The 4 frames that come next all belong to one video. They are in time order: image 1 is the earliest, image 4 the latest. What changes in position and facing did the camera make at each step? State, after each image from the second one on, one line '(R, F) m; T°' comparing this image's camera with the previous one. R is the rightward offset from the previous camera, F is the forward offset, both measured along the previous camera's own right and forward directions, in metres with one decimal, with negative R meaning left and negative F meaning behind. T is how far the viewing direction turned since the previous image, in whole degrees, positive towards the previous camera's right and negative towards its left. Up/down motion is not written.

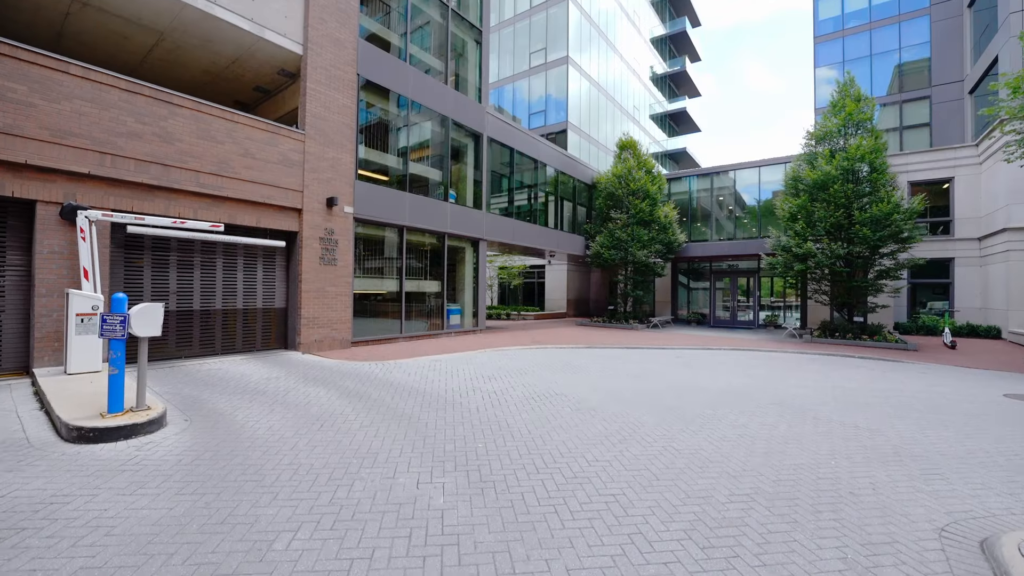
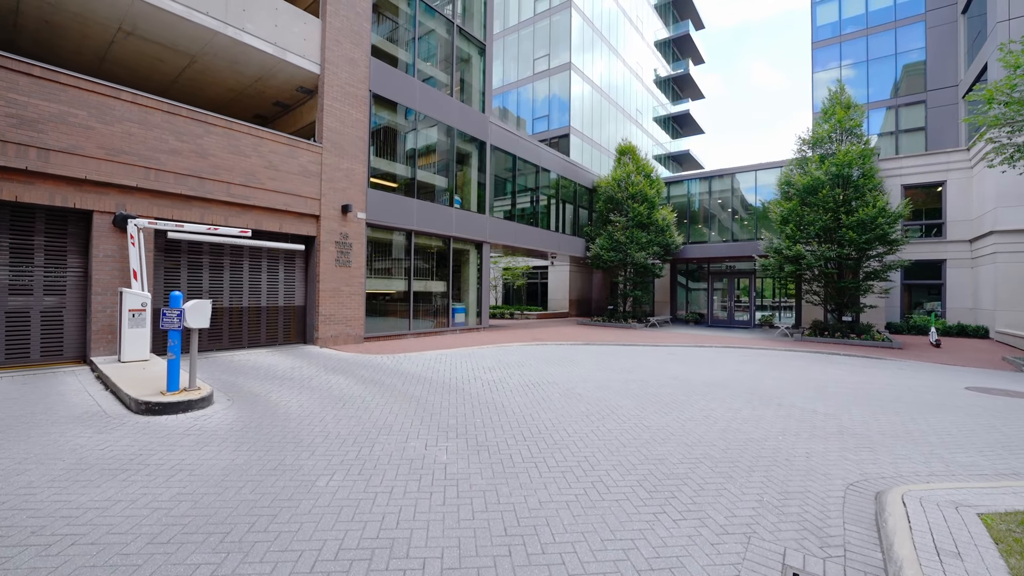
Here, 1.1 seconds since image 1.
(+0.2, -0.9) m; -1°
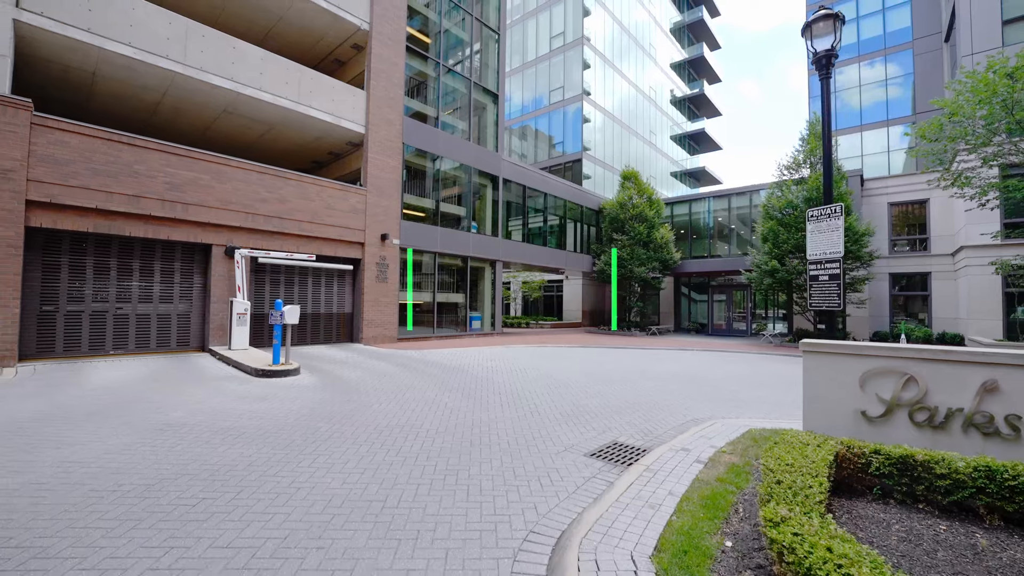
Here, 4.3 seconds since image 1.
(+1.0, -2.8) m; -4°
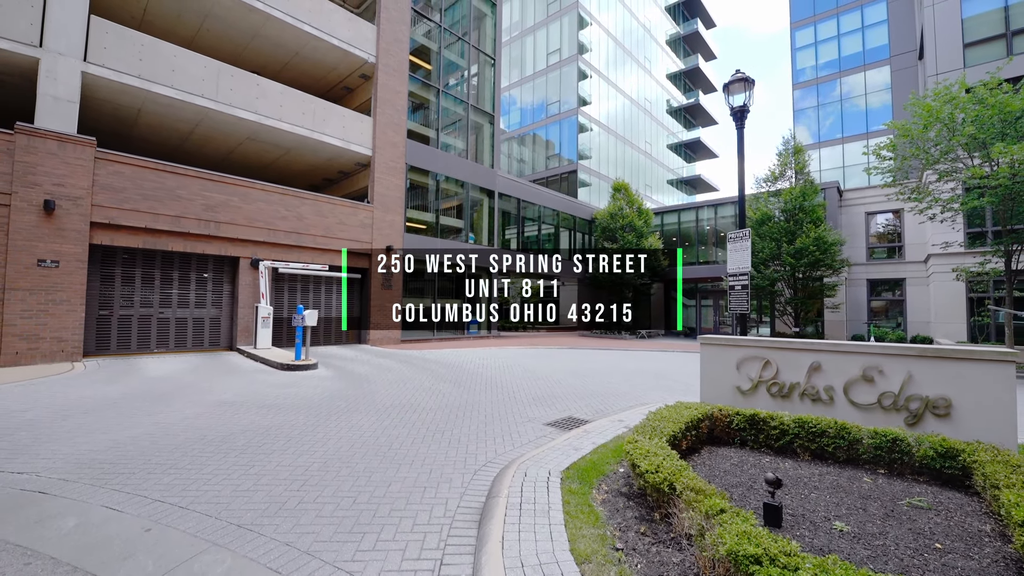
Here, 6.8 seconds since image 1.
(+0.5, -1.5) m; -1°
